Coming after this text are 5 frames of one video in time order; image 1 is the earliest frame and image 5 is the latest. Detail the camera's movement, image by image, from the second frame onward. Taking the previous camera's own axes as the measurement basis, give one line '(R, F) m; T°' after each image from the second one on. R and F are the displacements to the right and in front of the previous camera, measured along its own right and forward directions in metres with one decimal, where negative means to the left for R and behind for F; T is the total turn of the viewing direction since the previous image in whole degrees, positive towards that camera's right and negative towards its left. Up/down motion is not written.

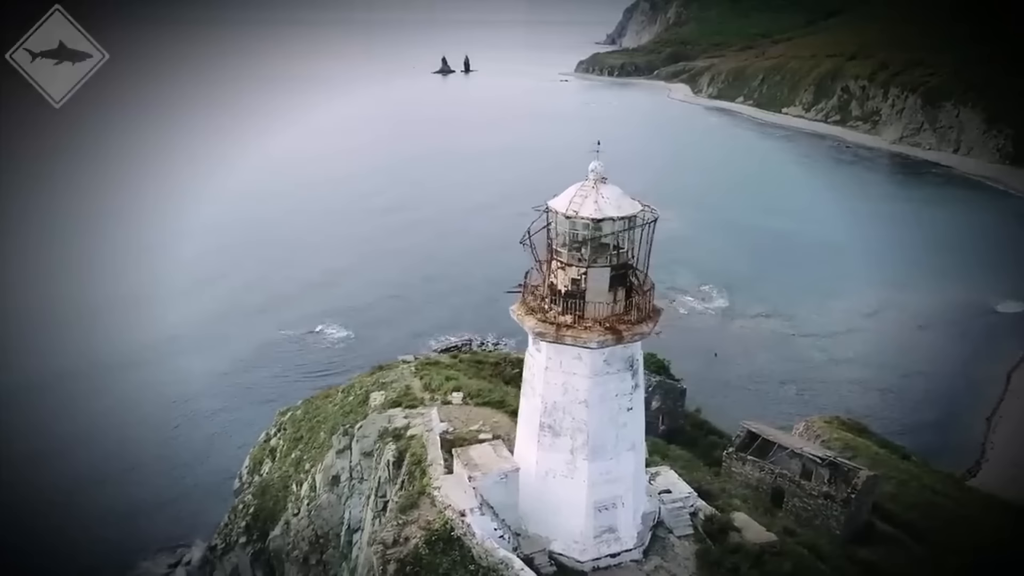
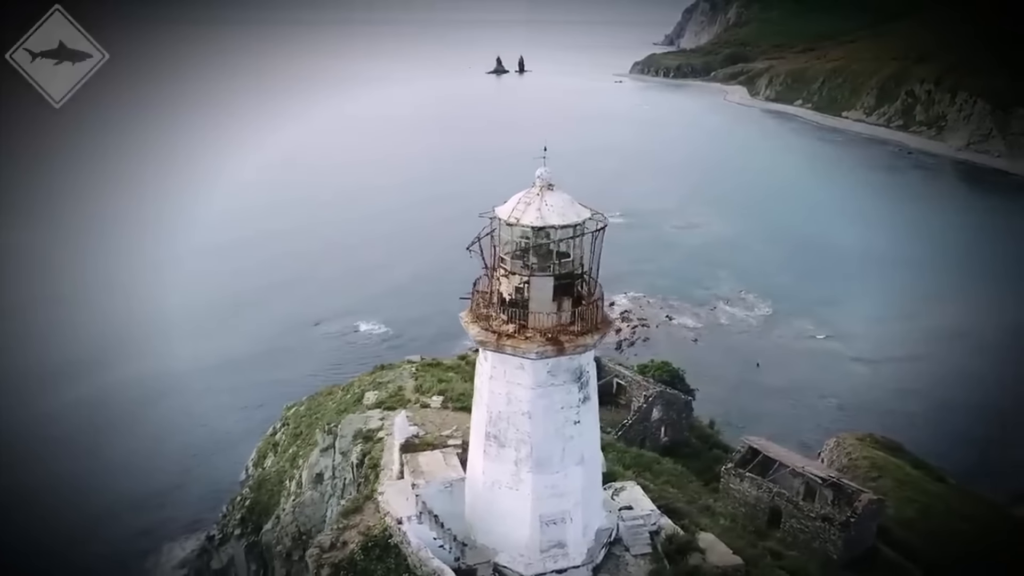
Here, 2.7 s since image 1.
(+0.7, +0.1) m; -4°
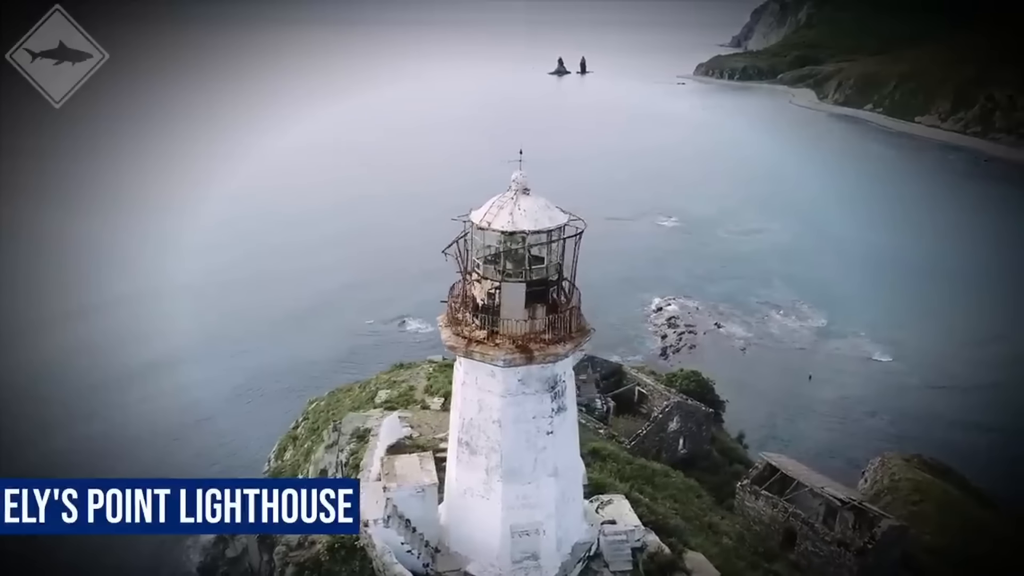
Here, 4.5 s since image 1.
(+0.6, +0.1) m; -5°
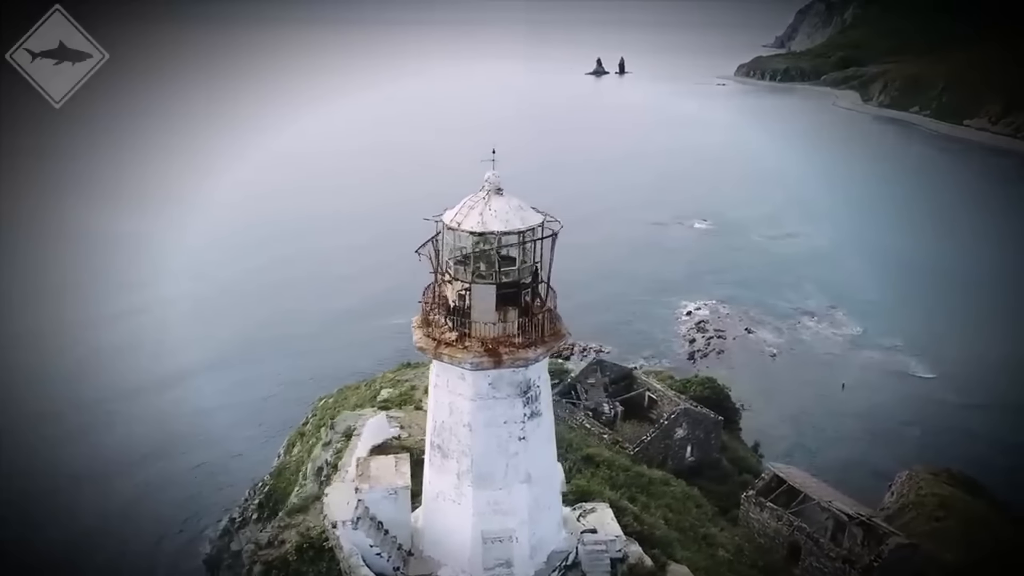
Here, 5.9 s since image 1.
(+0.4, +0.1) m; -3°
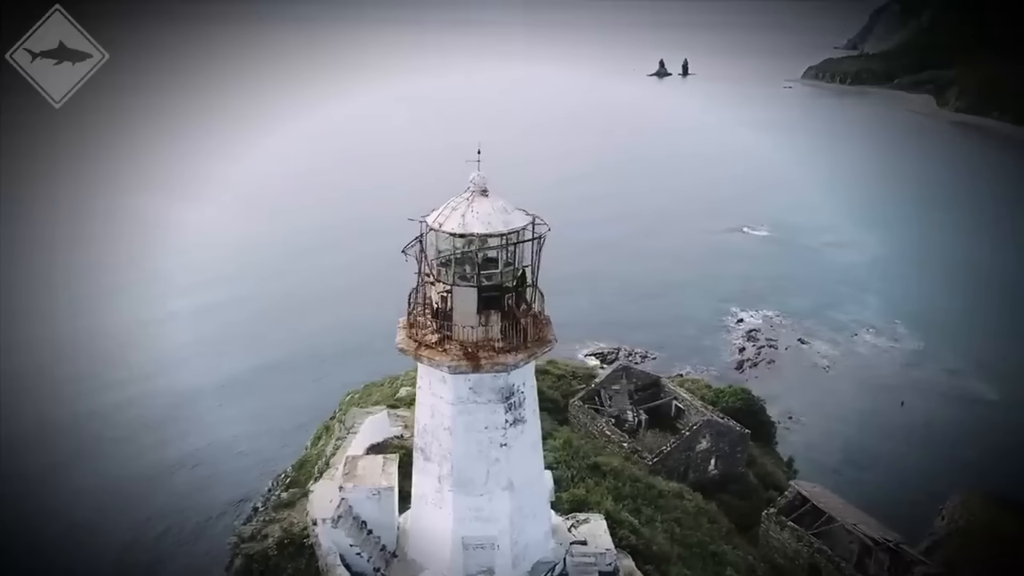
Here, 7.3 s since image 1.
(+0.5, +0.1) m; -5°
